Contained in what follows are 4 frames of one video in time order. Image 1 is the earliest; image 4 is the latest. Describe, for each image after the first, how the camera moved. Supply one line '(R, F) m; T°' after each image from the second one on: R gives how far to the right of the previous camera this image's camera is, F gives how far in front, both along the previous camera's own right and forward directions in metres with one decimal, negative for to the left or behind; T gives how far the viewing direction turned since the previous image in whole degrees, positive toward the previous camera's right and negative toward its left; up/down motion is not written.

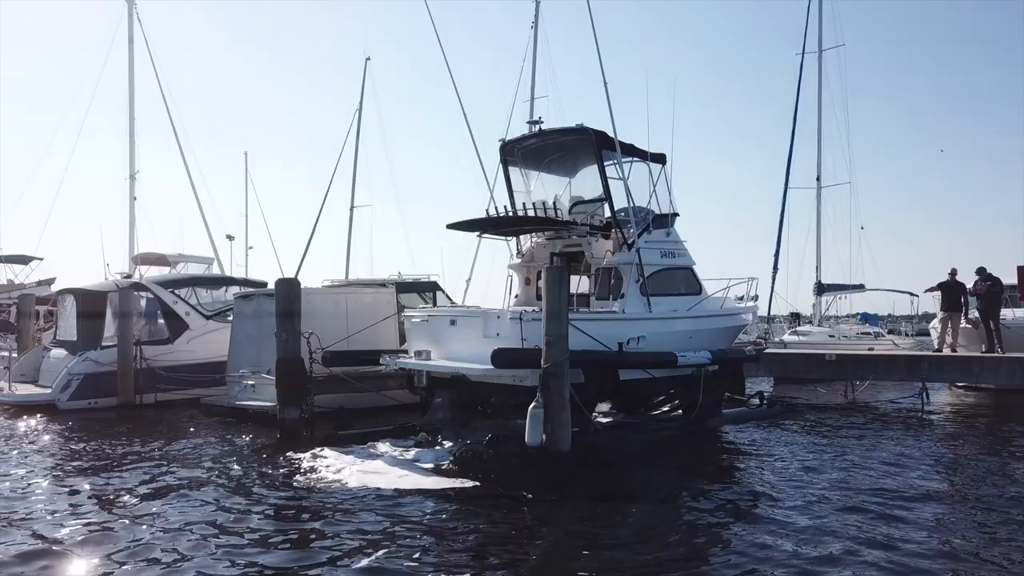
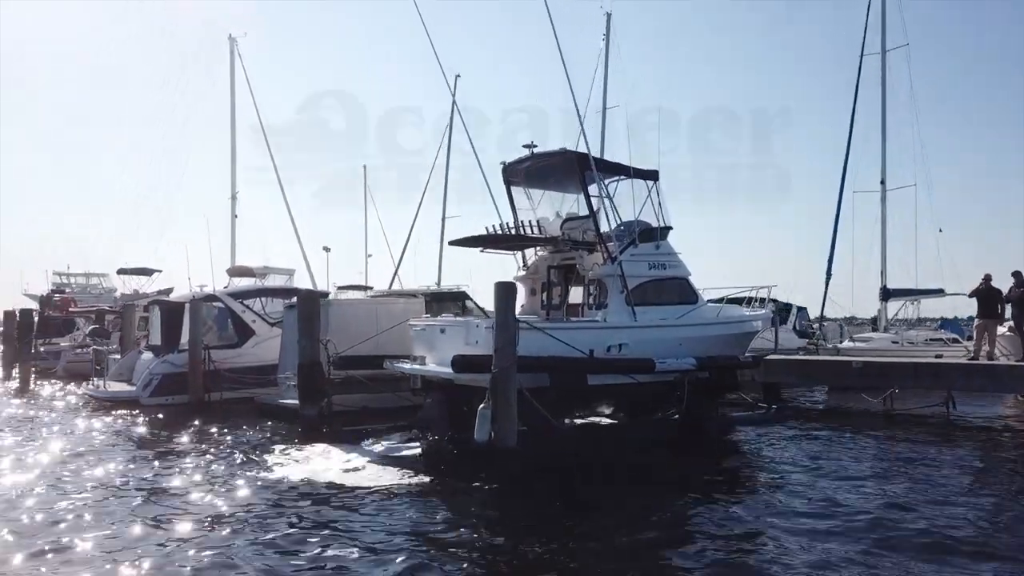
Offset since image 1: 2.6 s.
(+2.1, -0.9) m; -9°
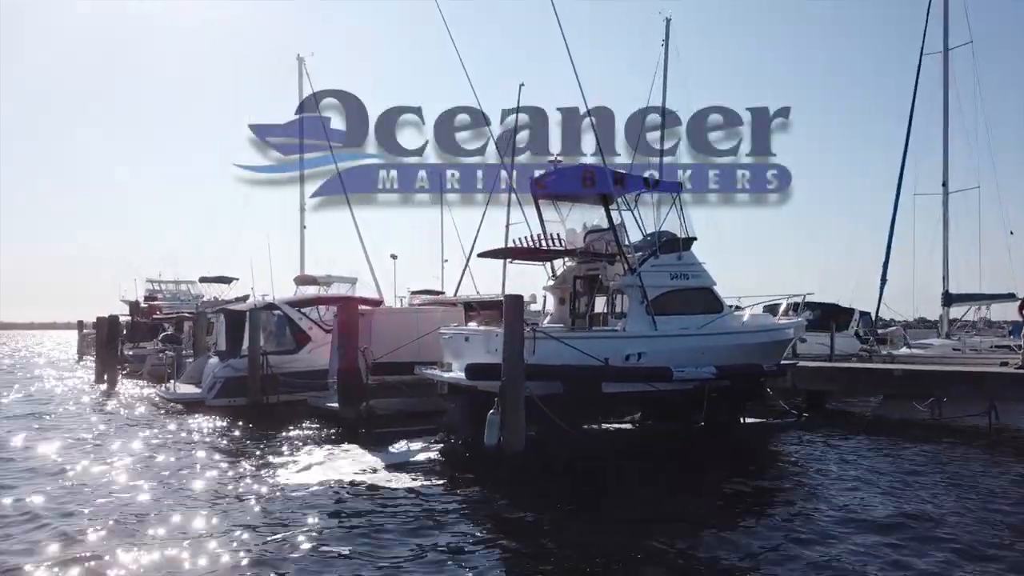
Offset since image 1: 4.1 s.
(+1.0, -0.5) m; -6°
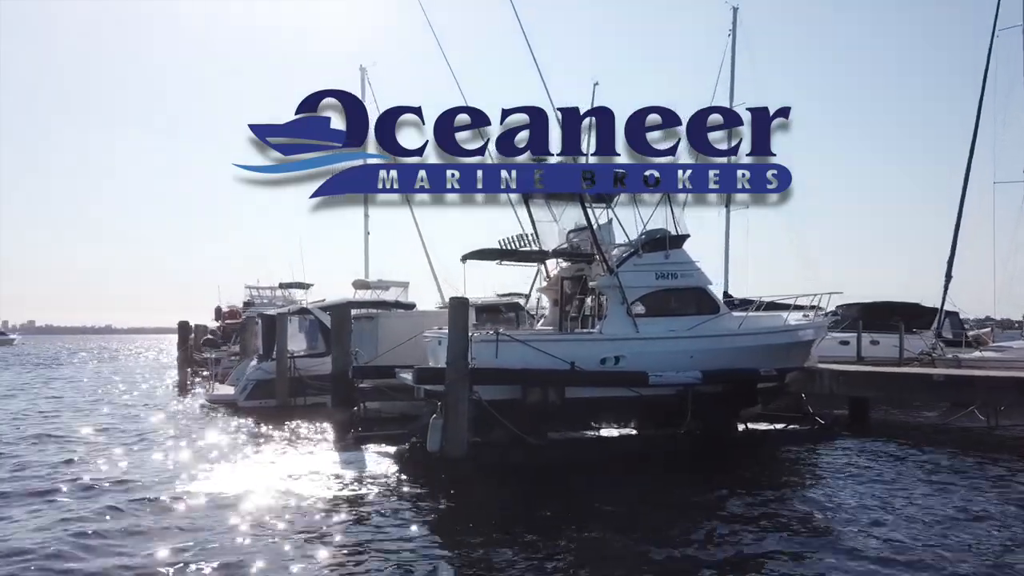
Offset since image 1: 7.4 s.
(+2.2, +0.4) m; -8°
